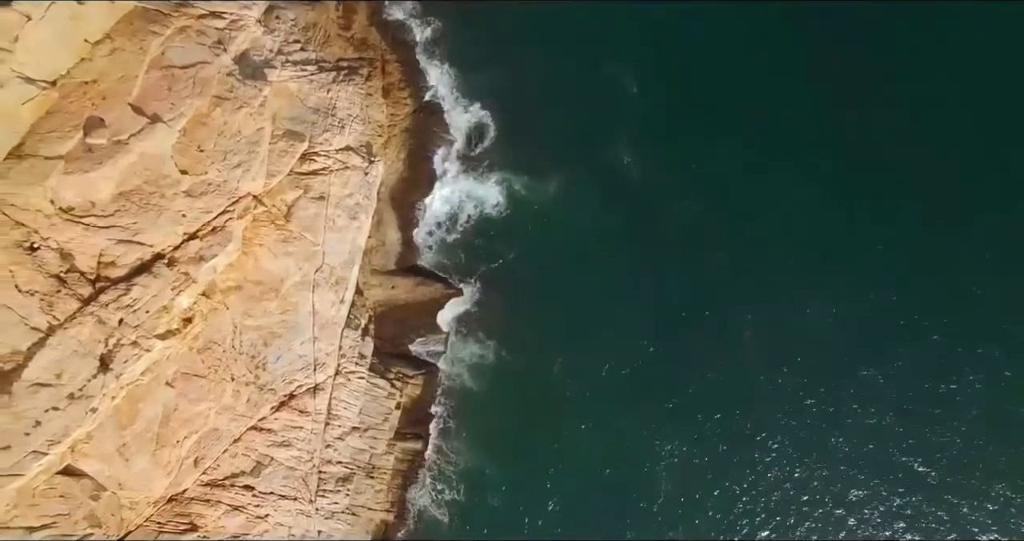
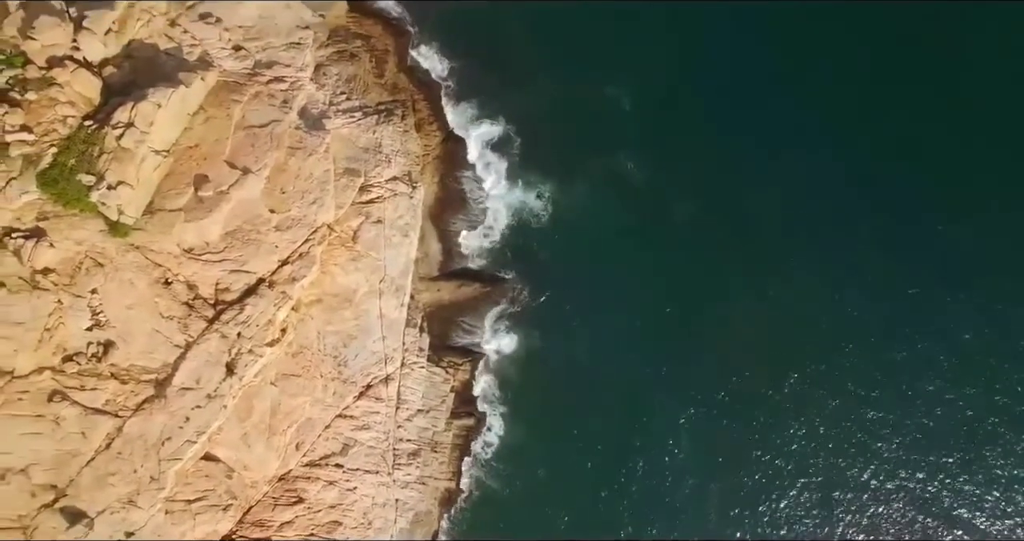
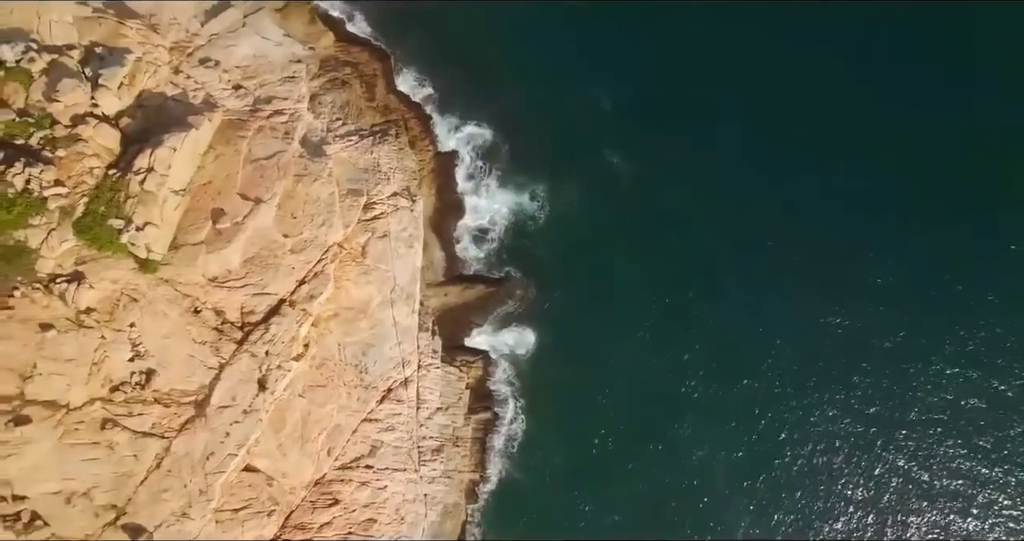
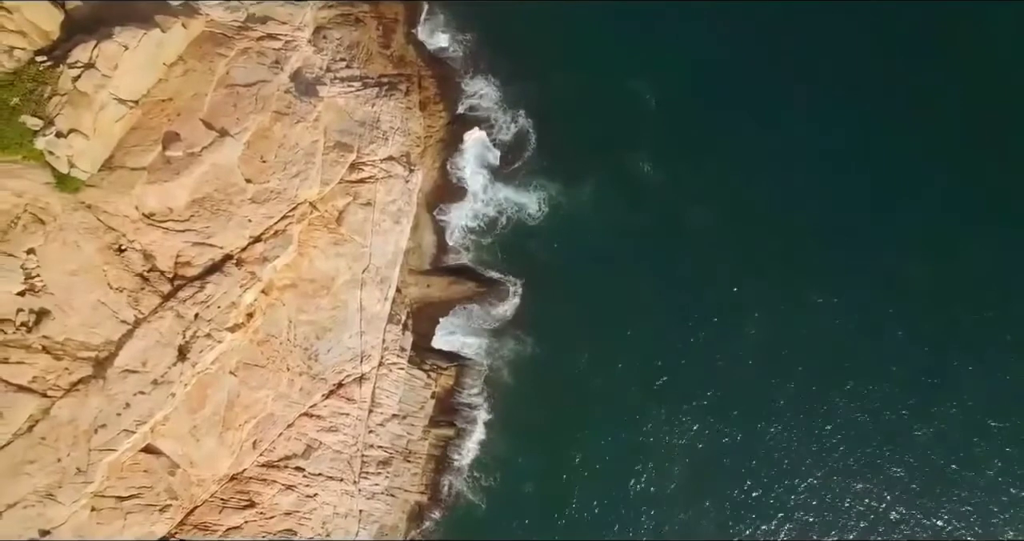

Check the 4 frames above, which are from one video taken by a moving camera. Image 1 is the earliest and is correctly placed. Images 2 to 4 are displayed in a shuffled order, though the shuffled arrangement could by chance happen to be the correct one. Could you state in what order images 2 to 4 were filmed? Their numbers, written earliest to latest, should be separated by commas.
4, 2, 3
